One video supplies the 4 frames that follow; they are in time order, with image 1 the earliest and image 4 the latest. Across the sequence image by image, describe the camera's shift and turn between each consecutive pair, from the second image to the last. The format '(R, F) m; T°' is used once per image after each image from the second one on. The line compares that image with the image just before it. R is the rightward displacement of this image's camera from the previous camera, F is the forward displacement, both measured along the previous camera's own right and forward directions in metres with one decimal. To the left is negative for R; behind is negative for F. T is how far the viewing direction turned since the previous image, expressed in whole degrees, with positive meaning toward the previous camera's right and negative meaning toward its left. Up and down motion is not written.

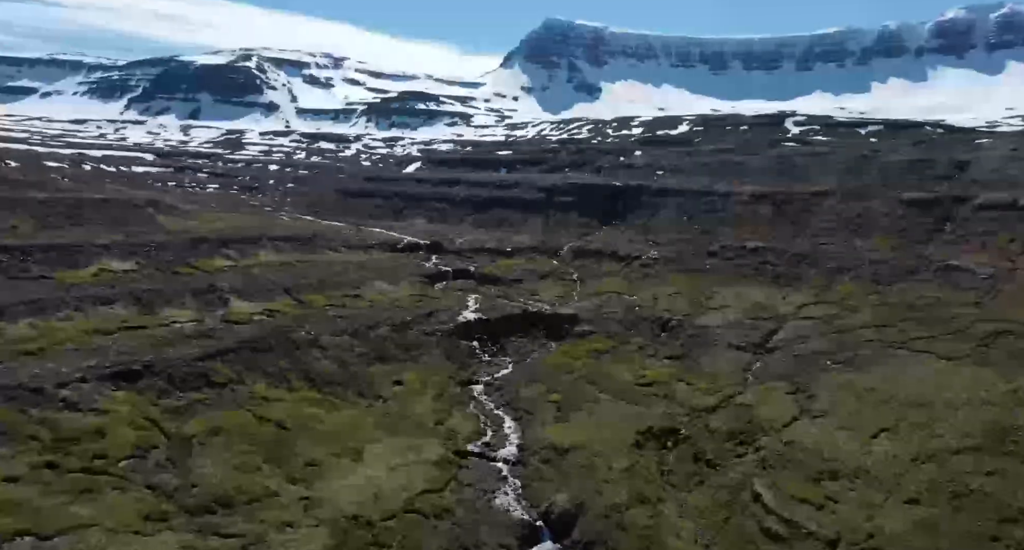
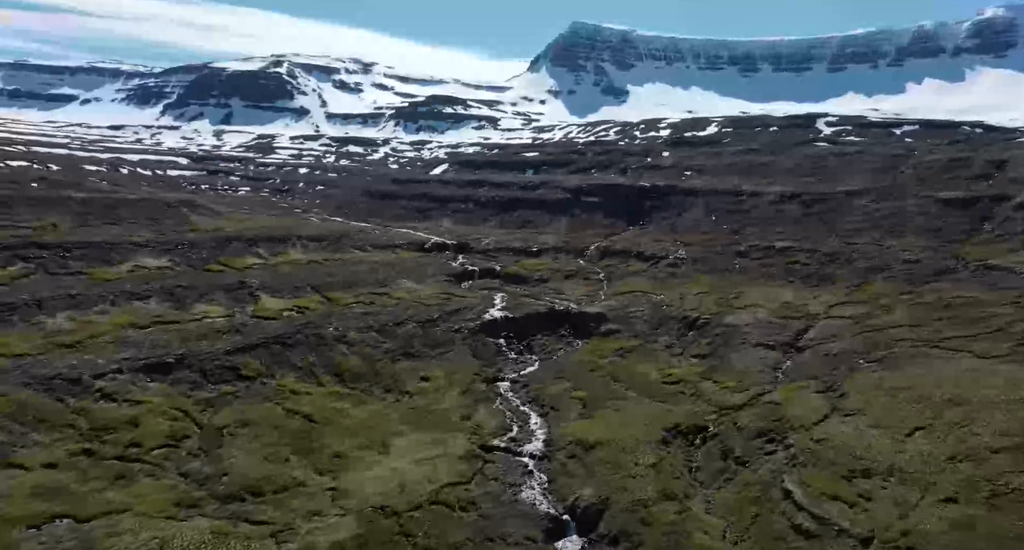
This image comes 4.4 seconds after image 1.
(+0.9, -1.6) m; -2°
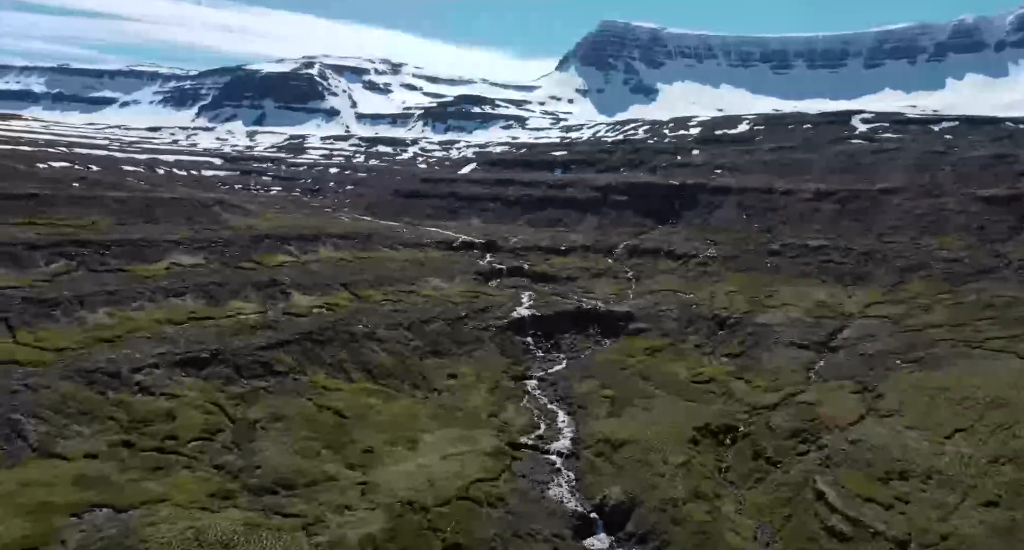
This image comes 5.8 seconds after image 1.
(+0.4, -0.9) m; -2°
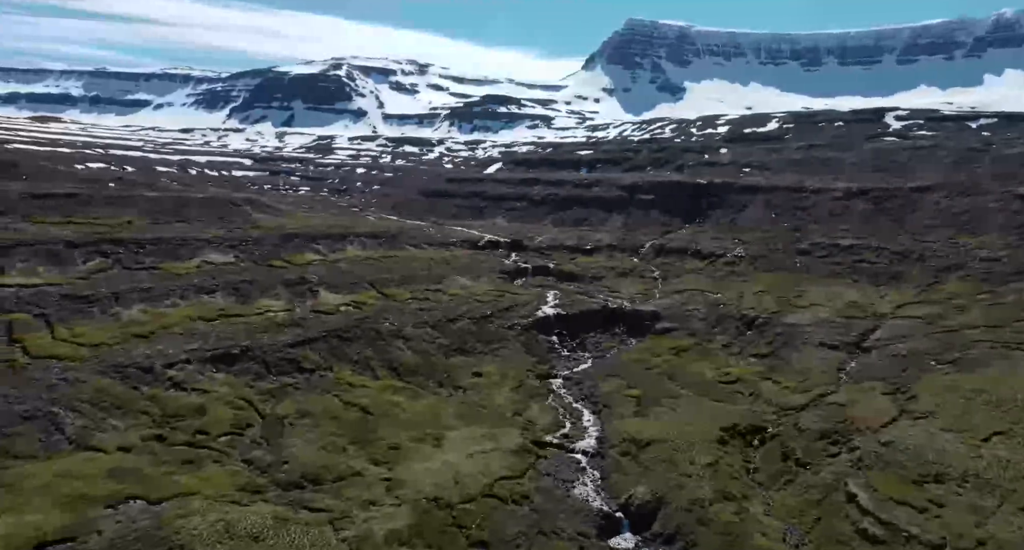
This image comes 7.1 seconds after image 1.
(+0.4, -0.5) m; -2°
